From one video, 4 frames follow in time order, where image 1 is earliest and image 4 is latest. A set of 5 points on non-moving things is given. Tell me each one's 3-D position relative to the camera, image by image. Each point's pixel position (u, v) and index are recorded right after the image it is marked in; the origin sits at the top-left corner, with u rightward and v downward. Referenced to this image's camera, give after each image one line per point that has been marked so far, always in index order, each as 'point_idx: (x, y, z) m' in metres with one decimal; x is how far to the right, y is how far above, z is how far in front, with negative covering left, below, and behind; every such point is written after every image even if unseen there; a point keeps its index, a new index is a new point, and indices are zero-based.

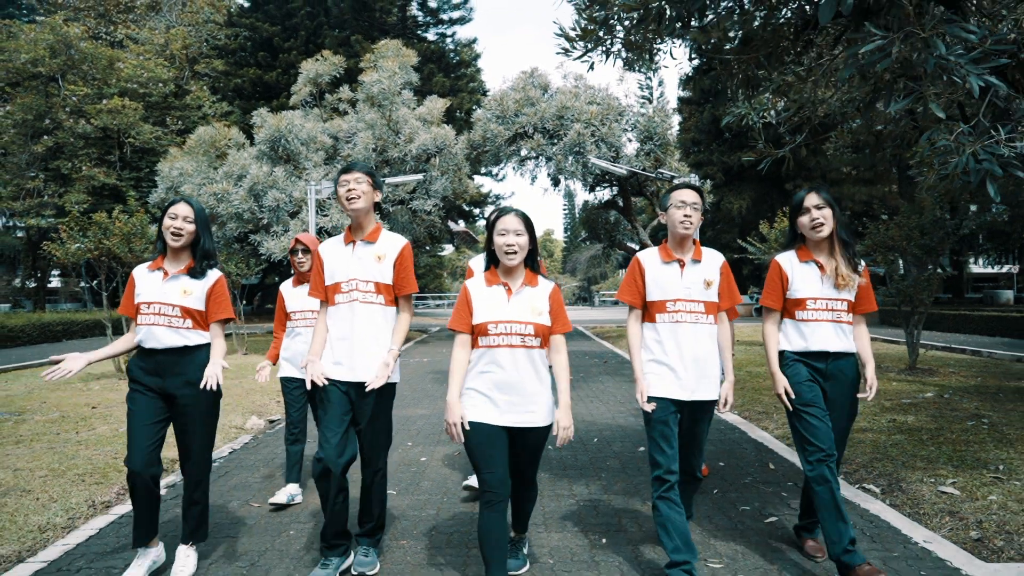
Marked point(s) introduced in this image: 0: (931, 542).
0: (+2.7, -1.6, +4.8) m
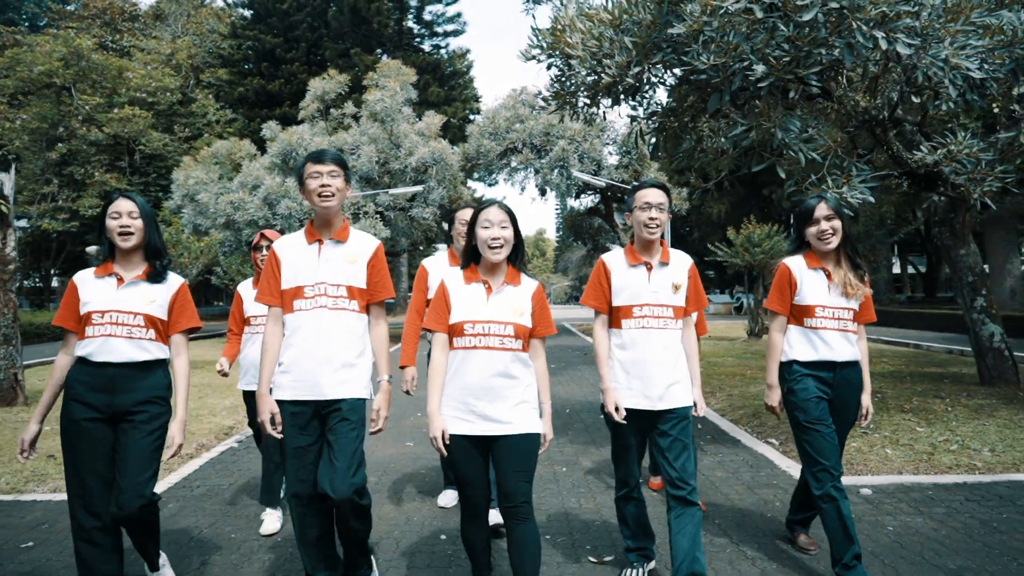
0: (+2.6, -1.6, +6.8) m
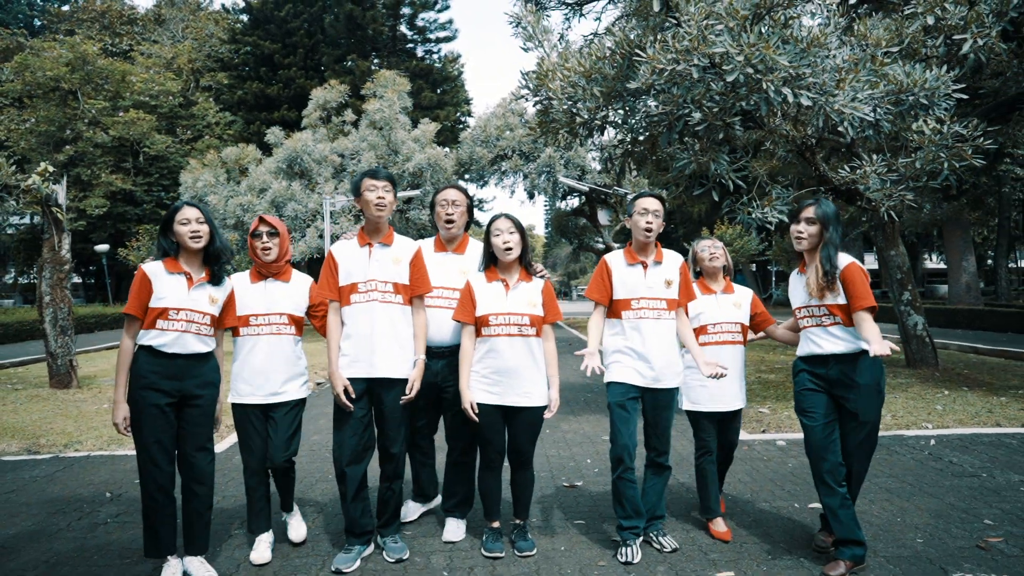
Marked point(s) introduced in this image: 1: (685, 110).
0: (+2.5, -1.6, +8.4) m
1: (+1.8, +1.9, +7.8) m
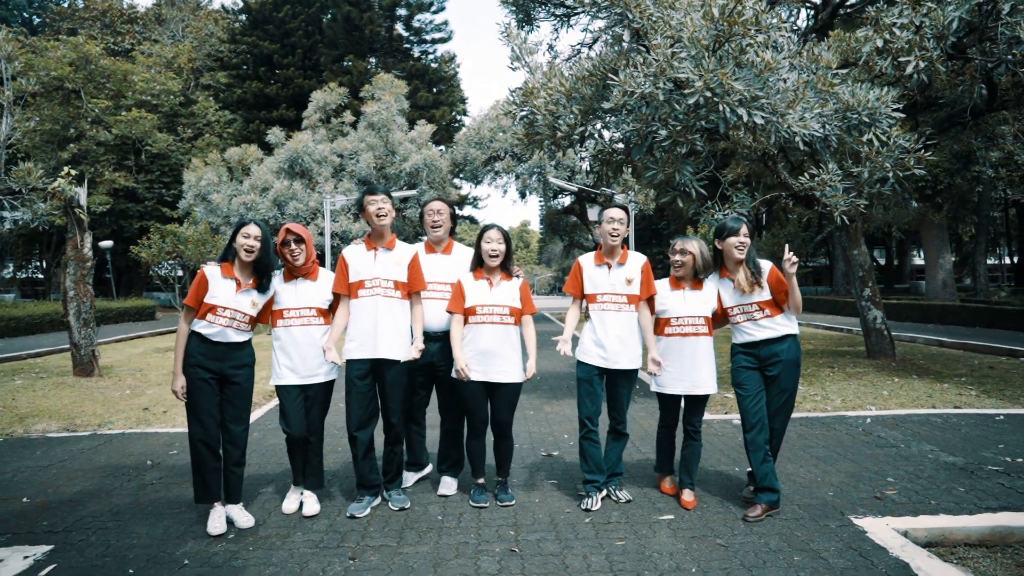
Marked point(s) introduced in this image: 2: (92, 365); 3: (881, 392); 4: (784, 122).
0: (+2.3, -1.6, +9.4) m
1: (+1.7, +1.9, +8.8) m
2: (-7.6, -1.4, +13.3) m
3: (+5.2, -1.5, +10.4) m
4: (+3.2, +2.0, +8.7) m
